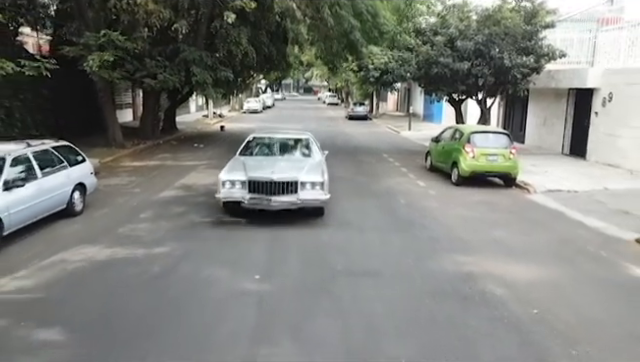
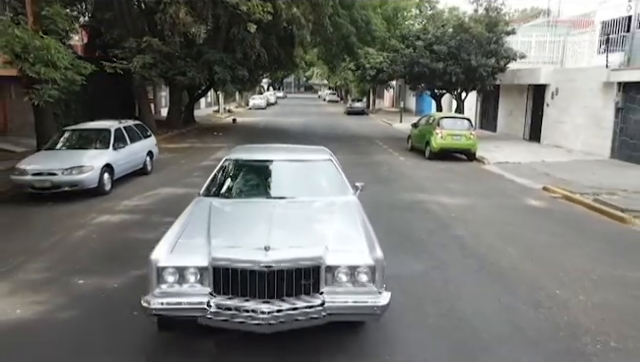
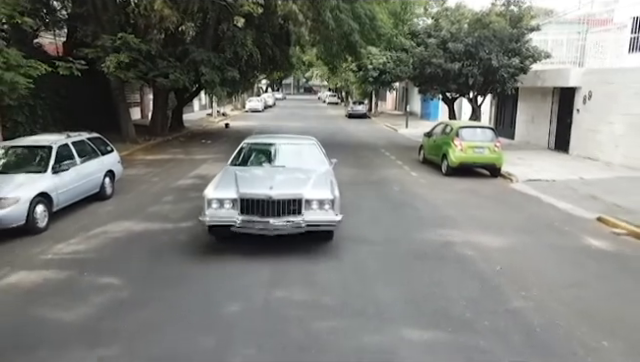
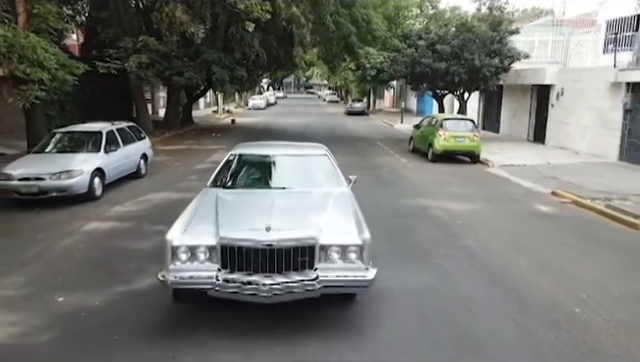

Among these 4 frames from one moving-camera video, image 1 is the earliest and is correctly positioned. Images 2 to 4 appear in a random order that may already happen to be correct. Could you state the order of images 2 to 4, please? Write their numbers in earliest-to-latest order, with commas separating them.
3, 4, 2
